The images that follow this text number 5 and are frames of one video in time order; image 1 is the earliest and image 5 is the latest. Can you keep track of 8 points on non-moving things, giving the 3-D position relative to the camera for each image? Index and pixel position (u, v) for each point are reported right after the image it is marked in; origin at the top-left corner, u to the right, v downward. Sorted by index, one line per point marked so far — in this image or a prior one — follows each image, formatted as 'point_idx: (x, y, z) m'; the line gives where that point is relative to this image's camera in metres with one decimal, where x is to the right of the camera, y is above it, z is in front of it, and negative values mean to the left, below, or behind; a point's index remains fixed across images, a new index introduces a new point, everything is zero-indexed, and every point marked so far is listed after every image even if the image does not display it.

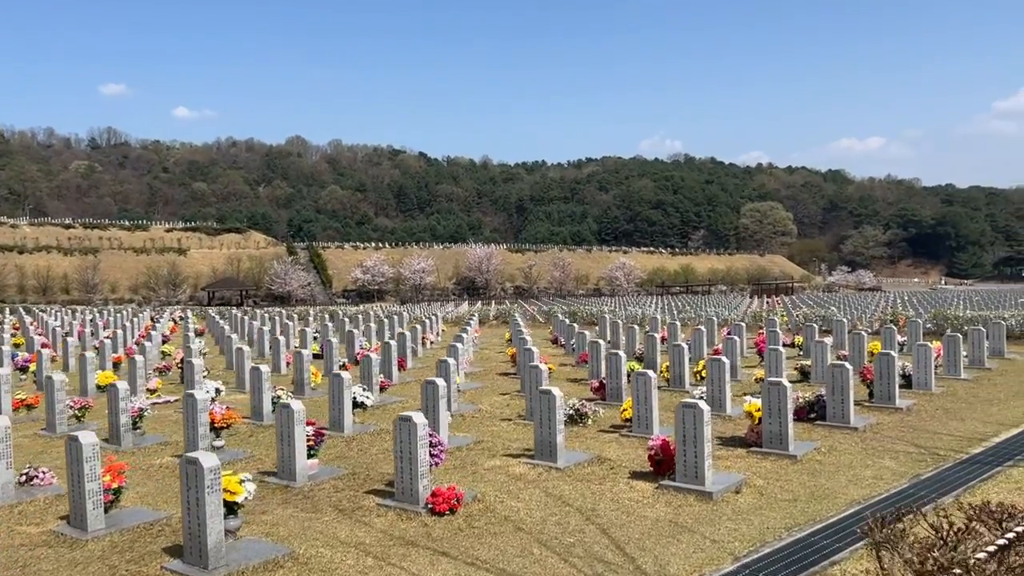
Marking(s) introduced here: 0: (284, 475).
0: (-2.1, -1.7, +7.6) m
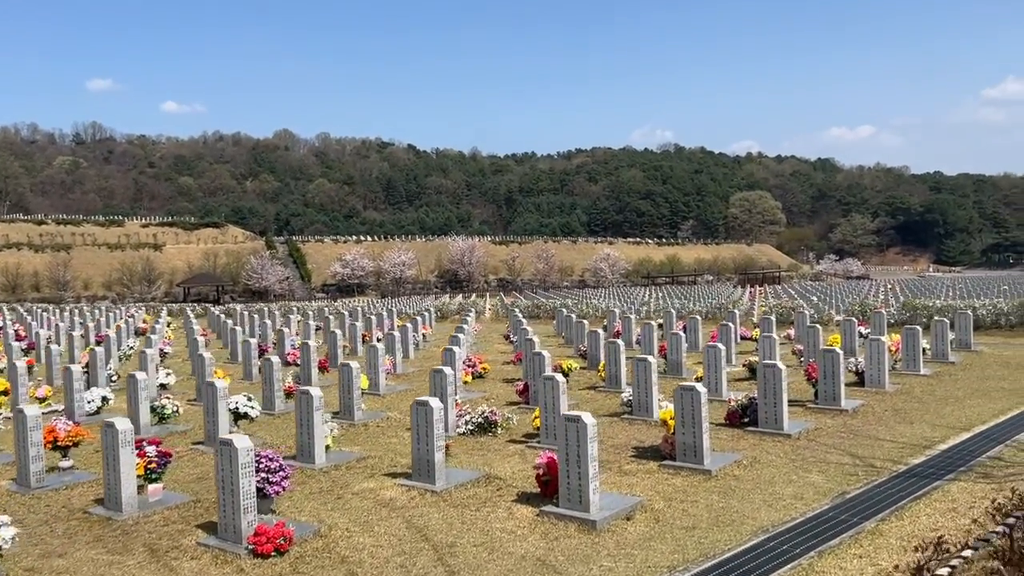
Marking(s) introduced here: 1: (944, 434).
0: (-3.2, -1.7, +6.6) m
1: (+4.7, -1.6, +9.2) m
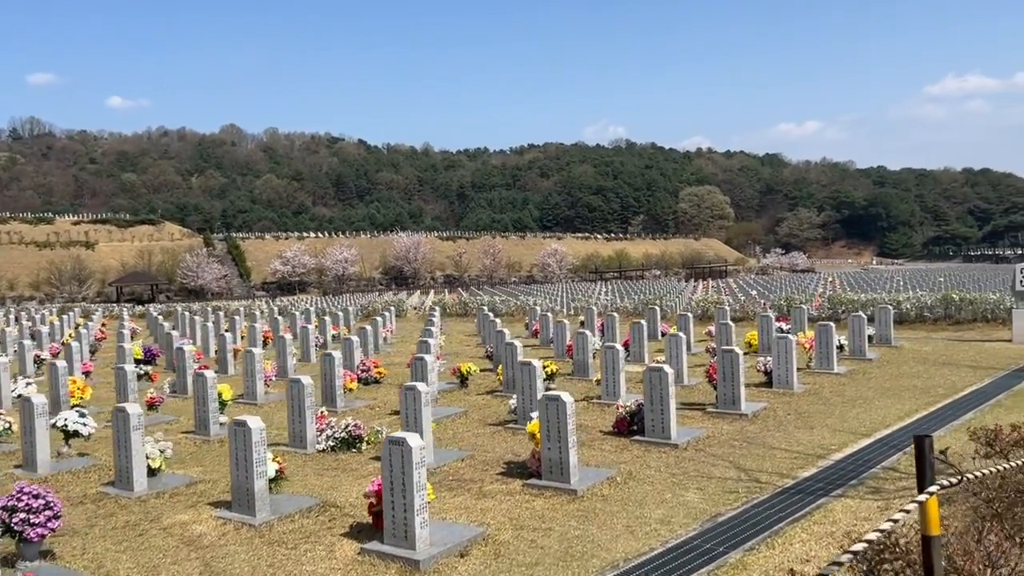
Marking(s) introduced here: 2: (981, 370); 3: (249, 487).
0: (-4.4, -1.7, +5.6) m
1: (+3.4, -1.6, +8.5) m
2: (+7.2, -1.3, +12.9) m
3: (-1.9, -1.5, +6.2) m
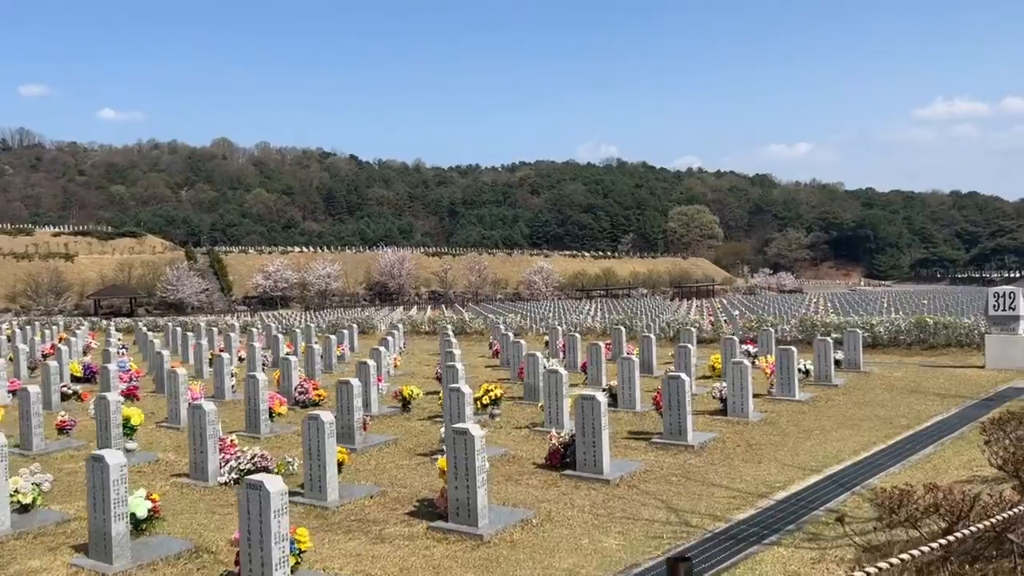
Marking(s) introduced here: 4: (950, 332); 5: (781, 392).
0: (-5.1, -1.8, +4.8) m
1: (+2.6, -1.8, +7.9) m
2: (+6.4, -1.6, +12.3) m
3: (-2.7, -1.6, +5.5) m
4: (+9.4, -0.9, +17.9) m
5: (+3.9, -1.5, +12.2) m
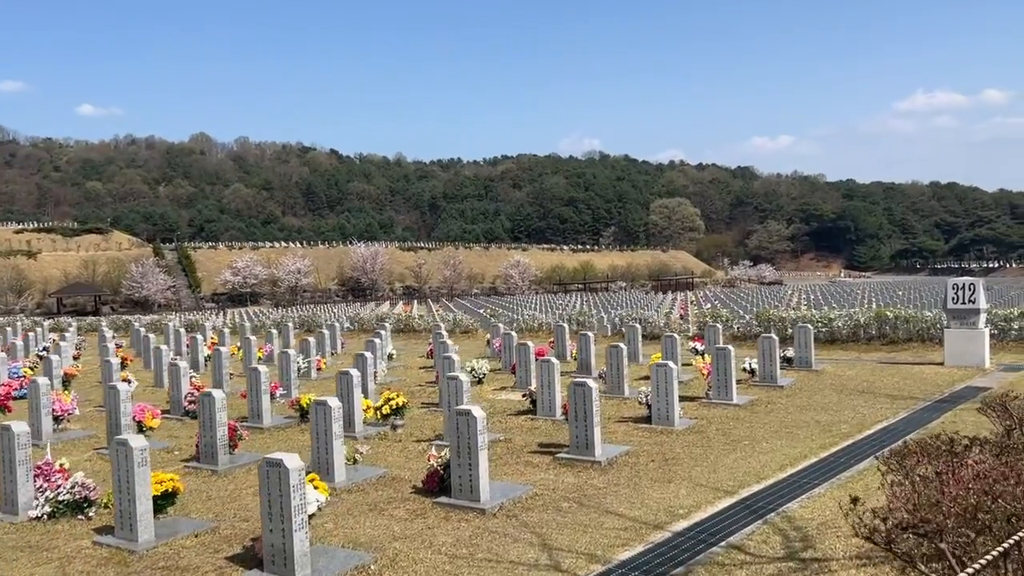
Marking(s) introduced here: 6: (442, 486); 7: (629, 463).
0: (-6.1, -1.9, +3.7) m
1: (+1.5, -1.8, +6.9) m
2: (+5.3, -1.5, +11.3) m
3: (-3.7, -1.6, +4.4) m
4: (+8.1, -0.8, +17.0) m
5: (+2.7, -1.4, +11.2) m
6: (-0.6, -1.7, +7.0) m
7: (+1.1, -1.7, +8.1) m
